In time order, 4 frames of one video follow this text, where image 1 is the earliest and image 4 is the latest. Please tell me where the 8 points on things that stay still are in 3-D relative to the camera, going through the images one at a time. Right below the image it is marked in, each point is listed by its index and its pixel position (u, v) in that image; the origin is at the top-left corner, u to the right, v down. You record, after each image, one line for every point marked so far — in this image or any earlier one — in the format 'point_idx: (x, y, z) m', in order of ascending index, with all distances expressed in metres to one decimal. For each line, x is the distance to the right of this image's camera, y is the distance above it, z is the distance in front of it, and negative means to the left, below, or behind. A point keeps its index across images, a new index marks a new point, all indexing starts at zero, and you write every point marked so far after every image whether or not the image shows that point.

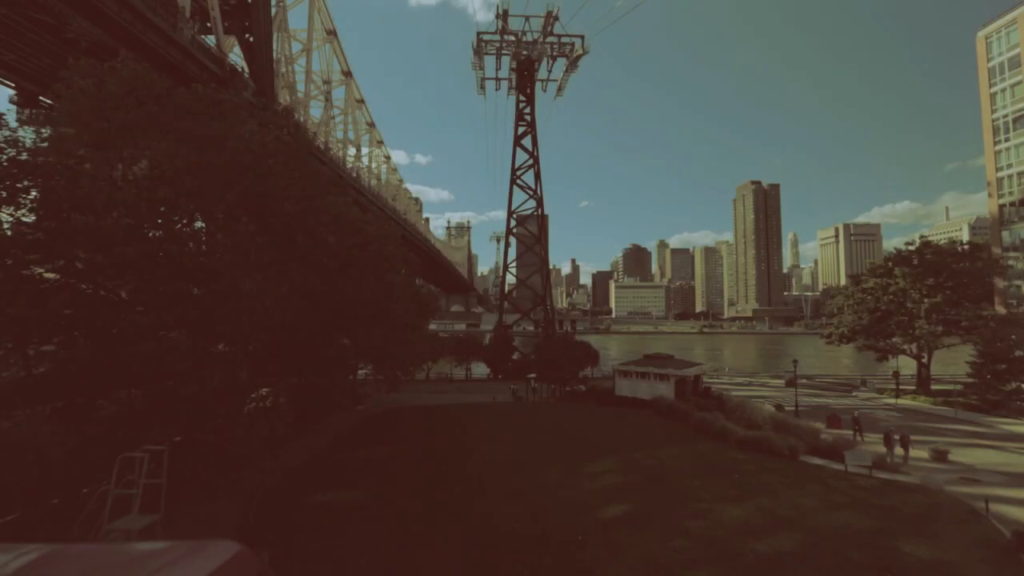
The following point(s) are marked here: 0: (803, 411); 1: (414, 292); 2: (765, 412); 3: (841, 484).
0: (+9.9, -4.3, +17.1) m
1: (-2.9, -0.1, +15.0) m
2: (+7.2, -3.6, +14.4) m
3: (+6.1, -3.6, +9.3) m
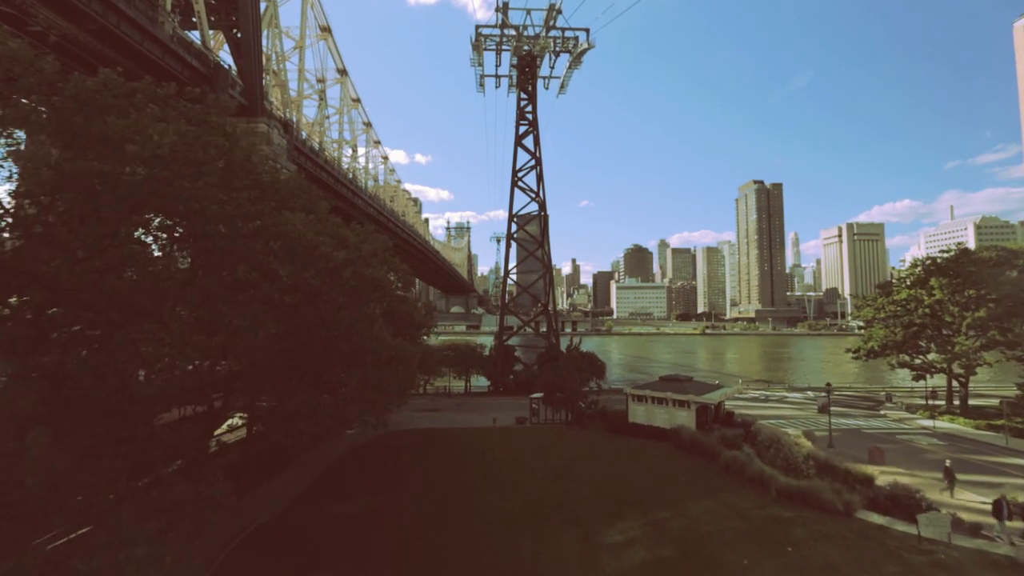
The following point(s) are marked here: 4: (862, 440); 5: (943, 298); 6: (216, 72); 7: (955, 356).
0: (+10.0, -4.7, +15.4) m
1: (-2.8, -0.7, +13.3) m
2: (+7.3, -4.1, +12.7) m
3: (+6.2, -4.1, +7.6) m
4: (+11.2, -4.9, +16.1) m
5: (+16.2, -0.3, +18.8) m
6: (-11.6, +8.4, +19.6) m
7: (+16.1, -2.4, +18.3) m
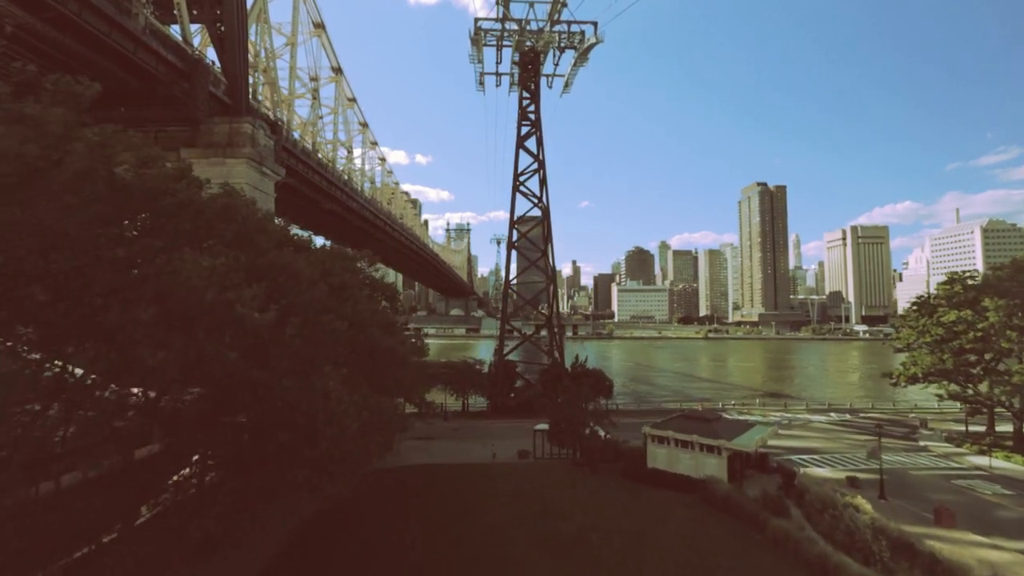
0: (+10.1, -5.4, +13.3) m
1: (-2.8, -1.3, +11.2) m
2: (+7.4, -4.8, +10.6) m
3: (+6.2, -4.8, +5.5) m
4: (+11.2, -5.6, +14.0) m
5: (+16.2, -1.1, +16.7) m
6: (-11.5, +7.8, +17.5) m
7: (+16.2, -3.2, +16.2) m
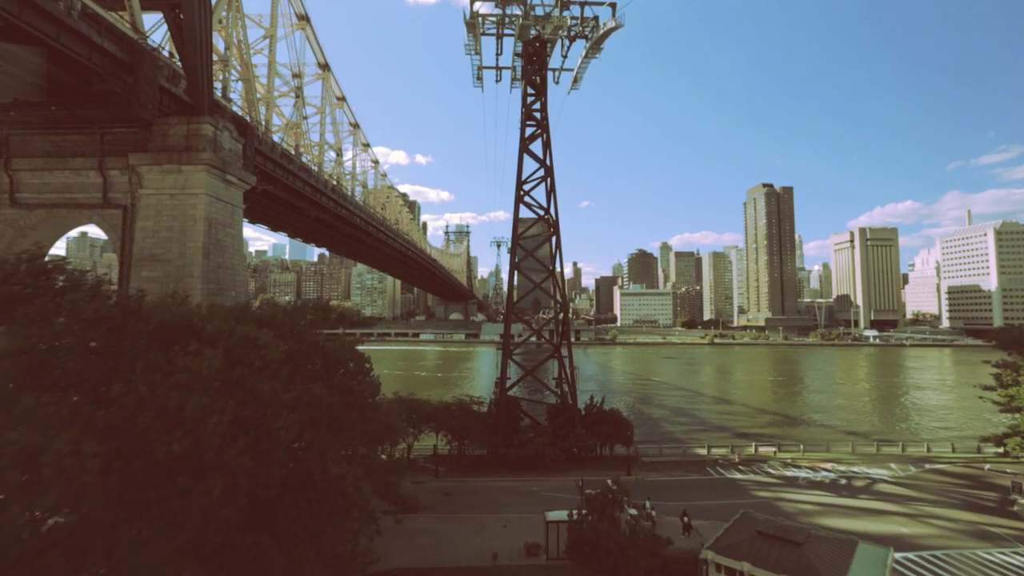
0: (+10.2, -6.8, +9.1) m
1: (-2.6, -2.7, +7.0) m
2: (+7.5, -6.1, +6.5) m
3: (+6.4, -6.2, +1.4) m
4: (+11.4, -7.0, +9.8) m
5: (+16.4, -2.4, +12.6) m
6: (-11.4, +6.4, +13.3) m
7: (+16.4, -4.5, +12.1) m
